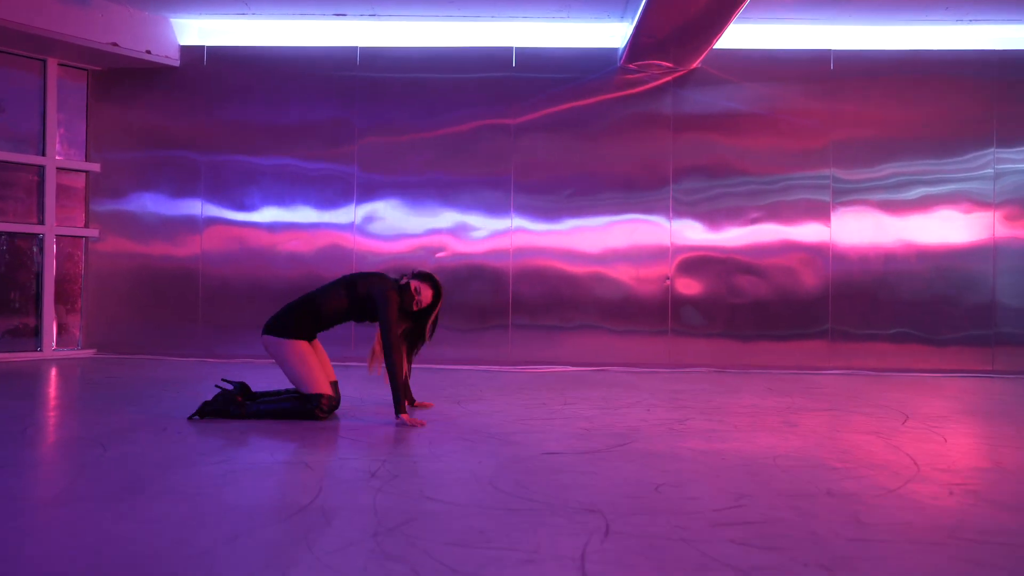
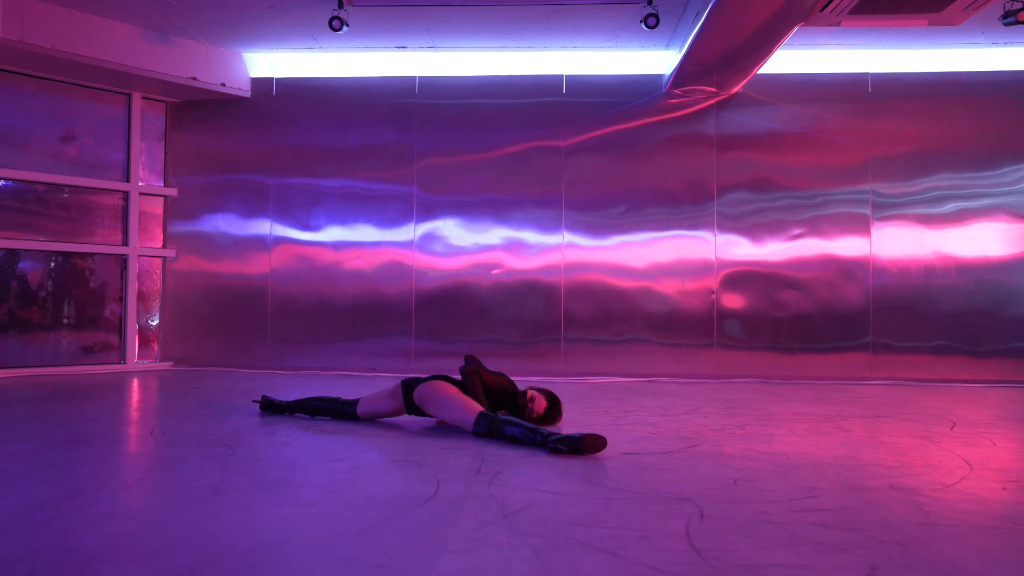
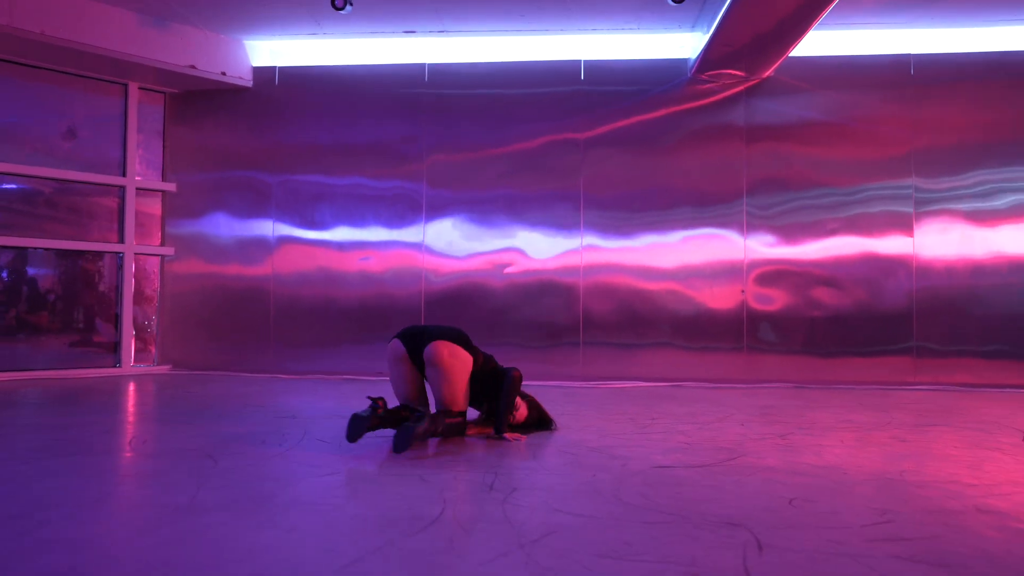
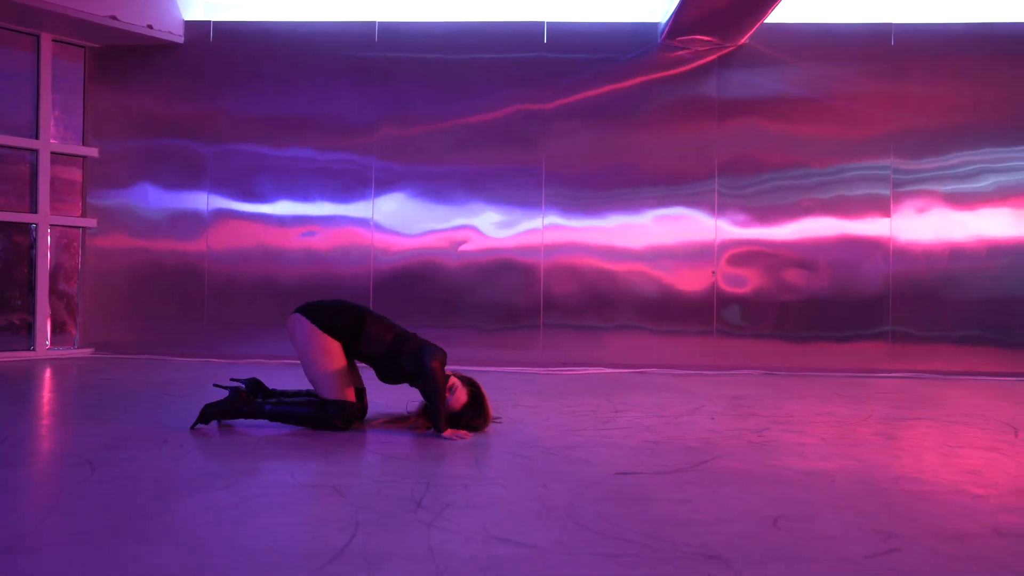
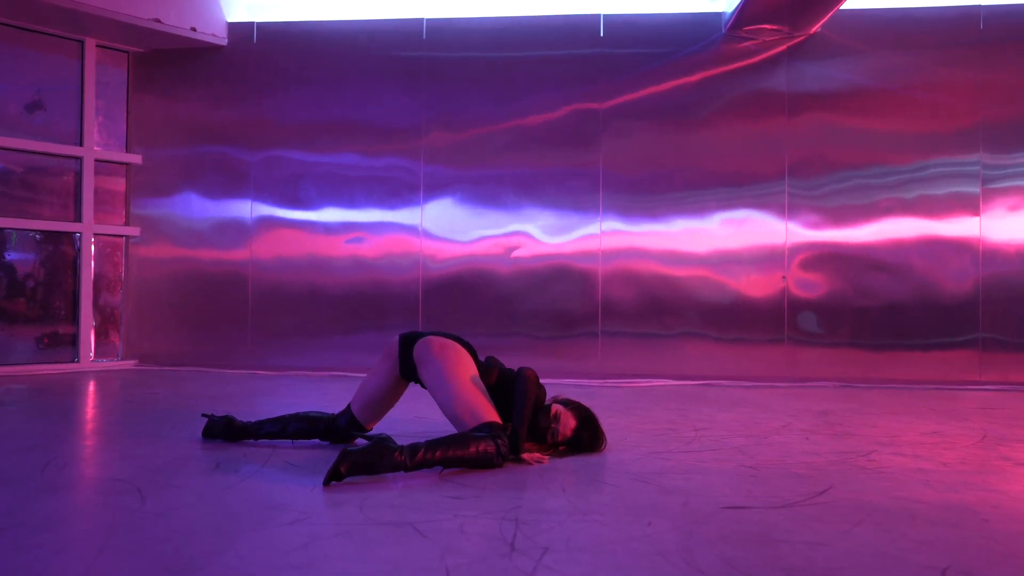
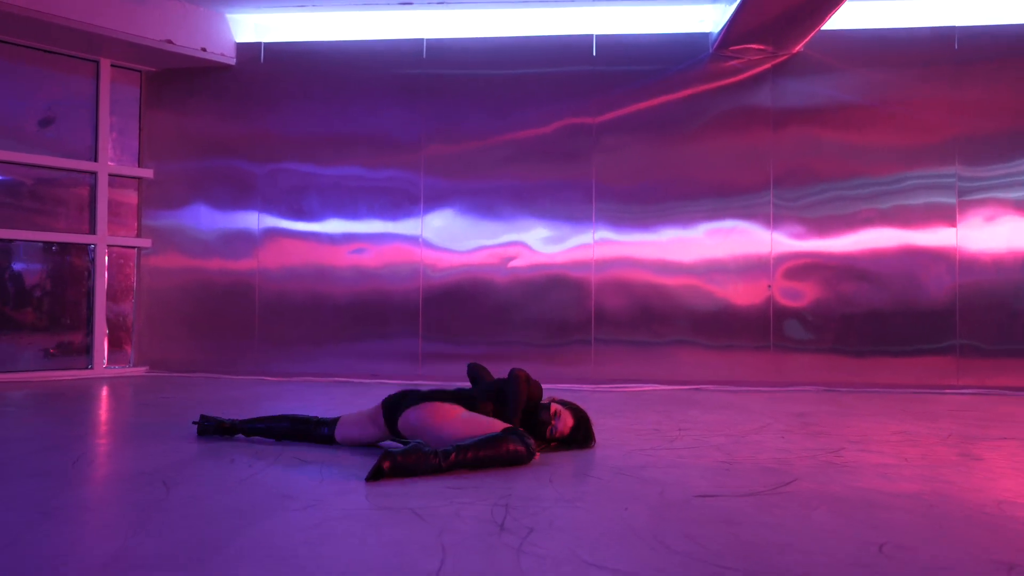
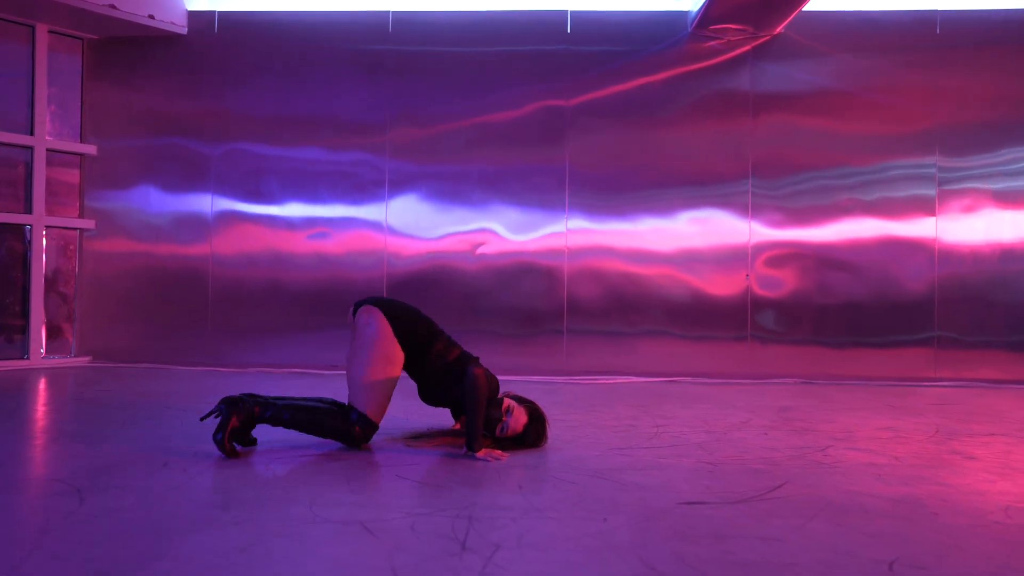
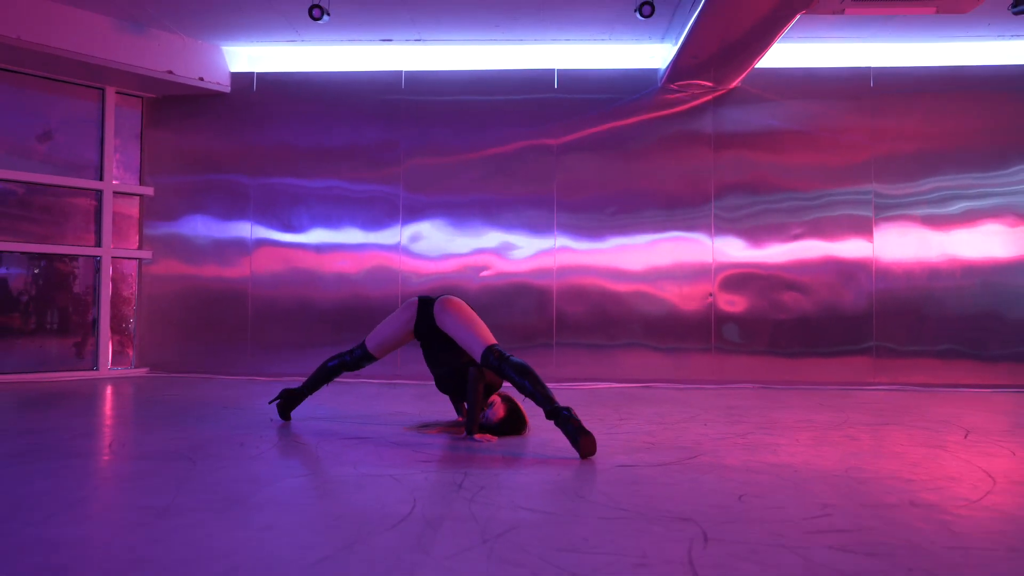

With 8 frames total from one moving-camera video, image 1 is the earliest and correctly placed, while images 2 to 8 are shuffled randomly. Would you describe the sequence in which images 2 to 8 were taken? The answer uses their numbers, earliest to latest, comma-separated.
4, 7, 8, 2, 5, 6, 3
